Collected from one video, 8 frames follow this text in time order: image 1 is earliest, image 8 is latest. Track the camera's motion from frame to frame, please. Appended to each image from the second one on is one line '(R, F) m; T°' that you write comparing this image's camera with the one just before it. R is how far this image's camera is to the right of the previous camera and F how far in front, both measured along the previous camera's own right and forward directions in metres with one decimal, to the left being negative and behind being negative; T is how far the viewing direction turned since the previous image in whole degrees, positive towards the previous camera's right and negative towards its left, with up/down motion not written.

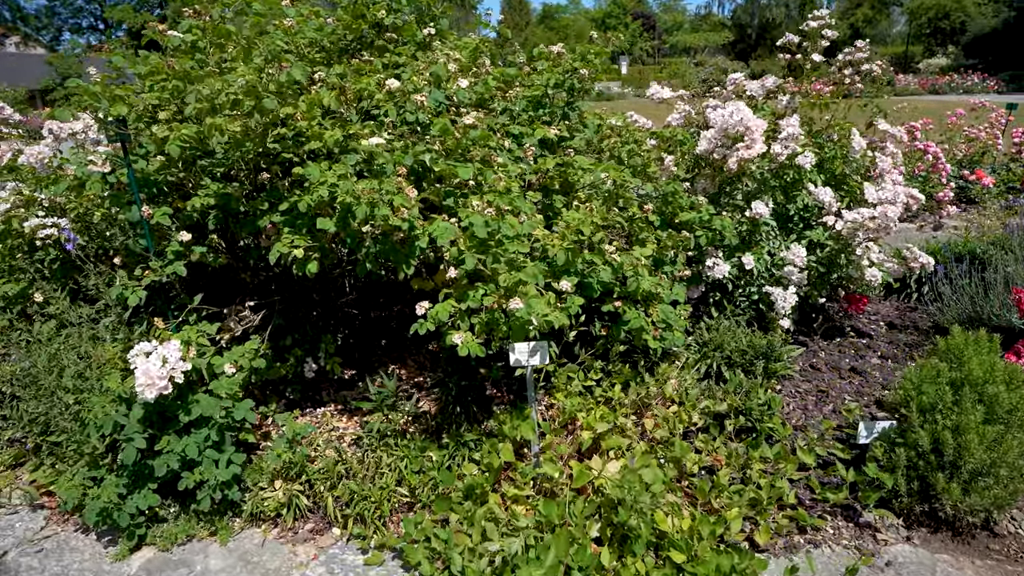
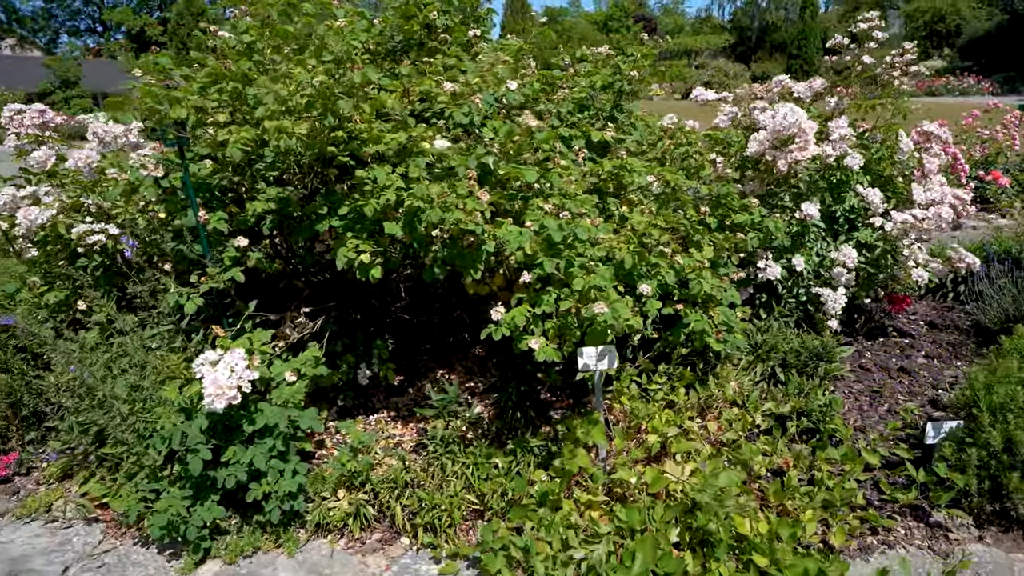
(-0.4, 0.0) m; +1°
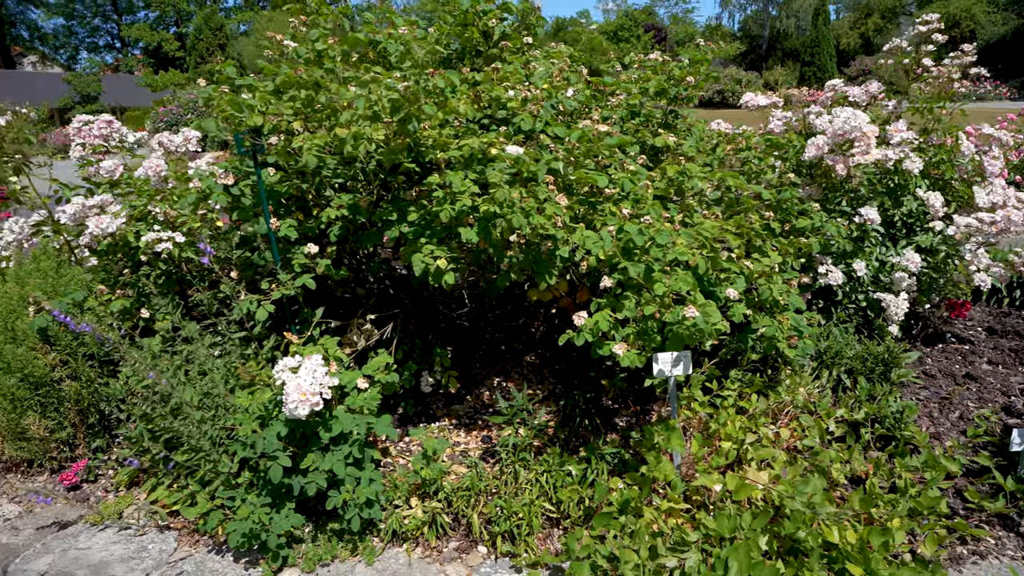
(-0.4, 0.0) m; -1°
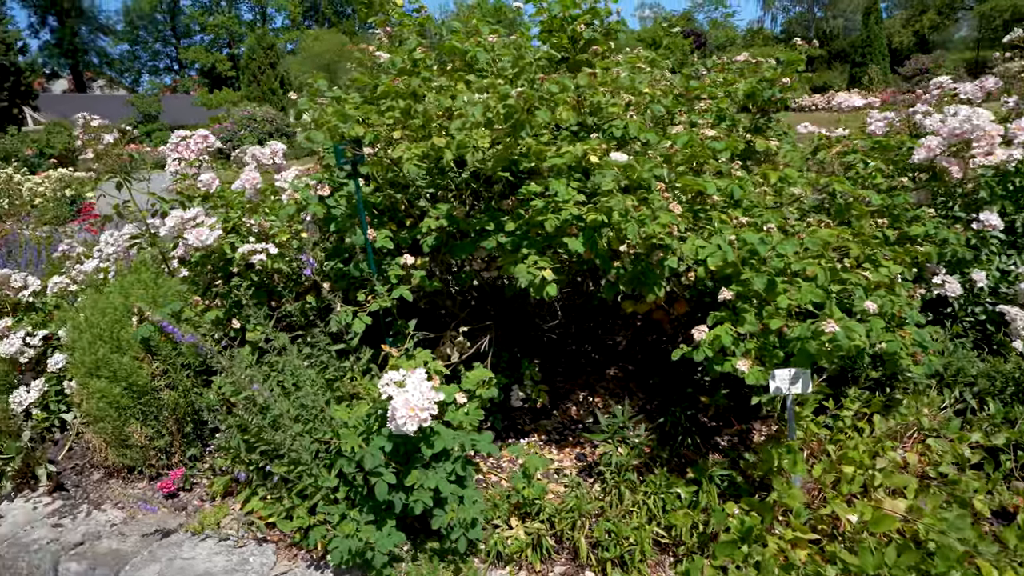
(-0.5, +0.1) m; -3°
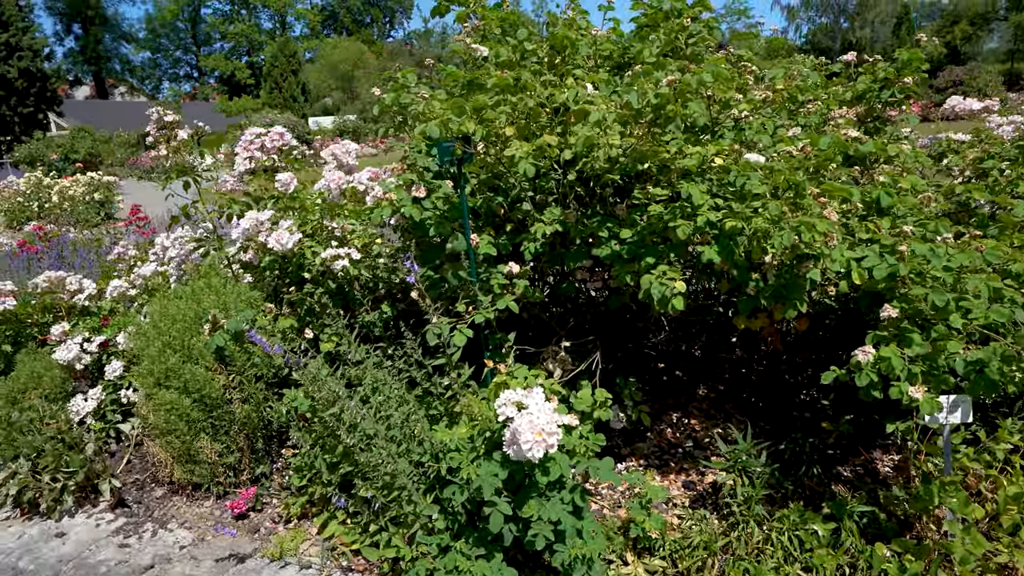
(-0.6, +0.2) m; -1°
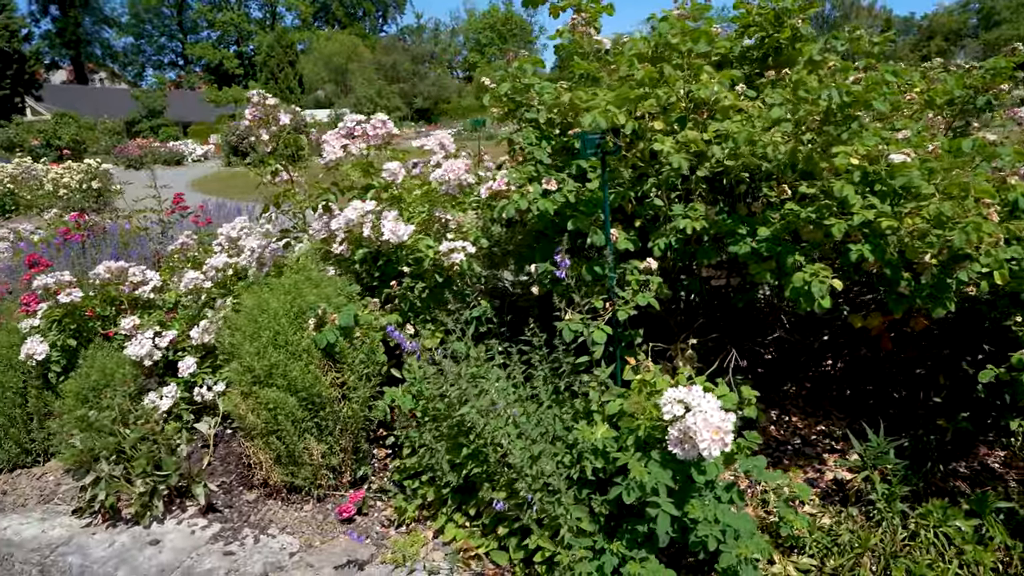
(-0.9, +0.1) m; +3°
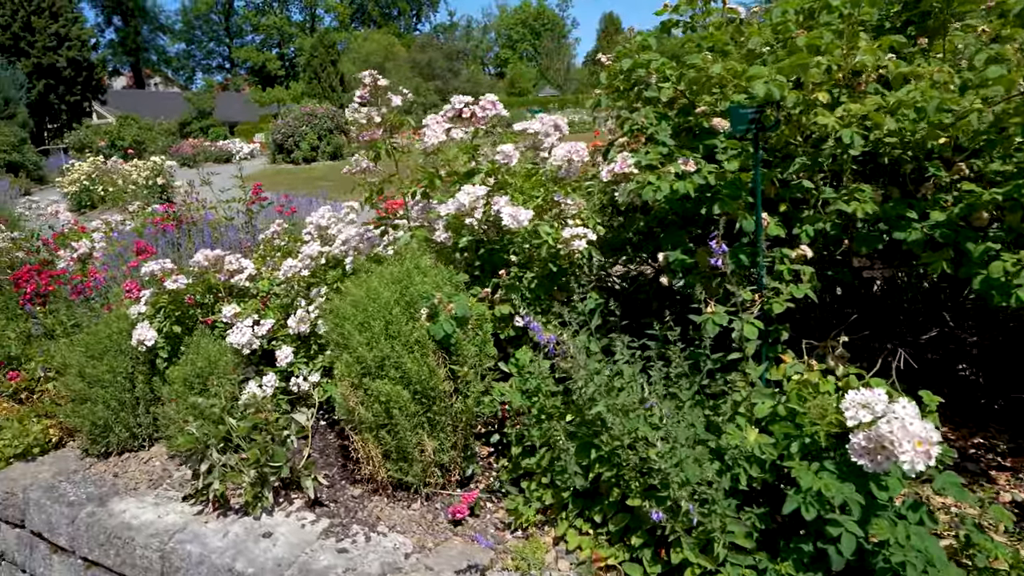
(-0.6, +0.1) m; -3°
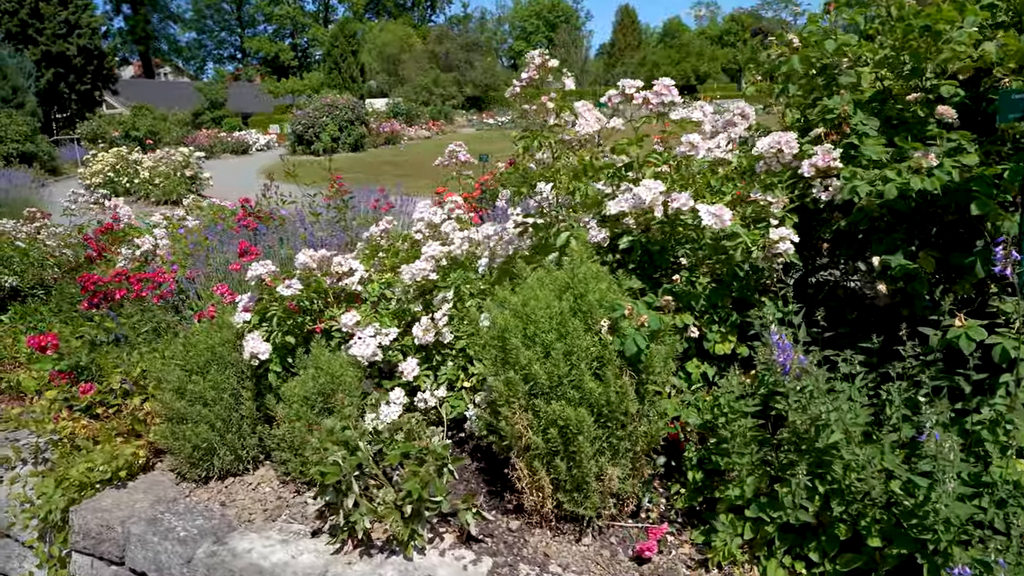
(-1.0, +0.3) m; +1°
